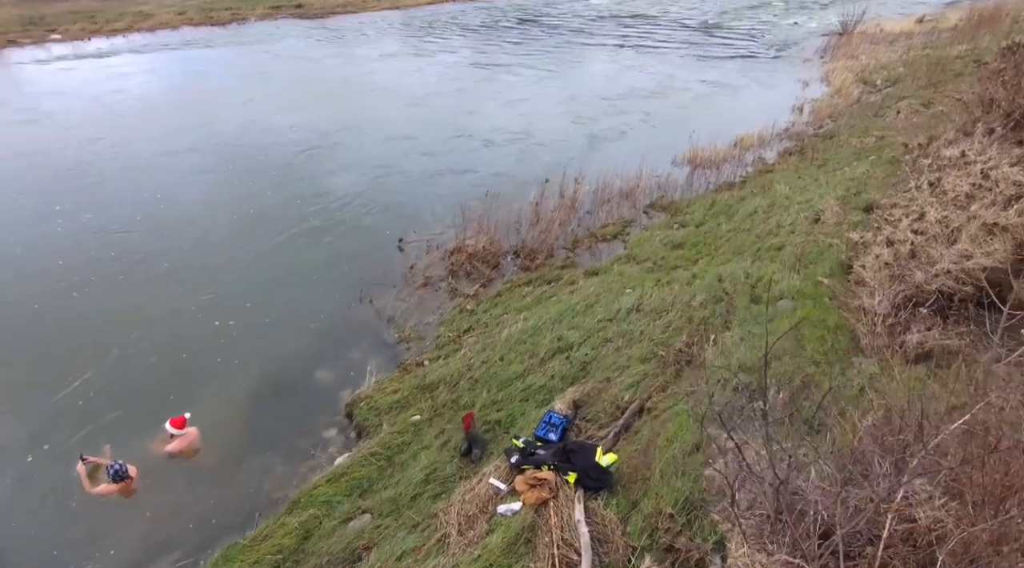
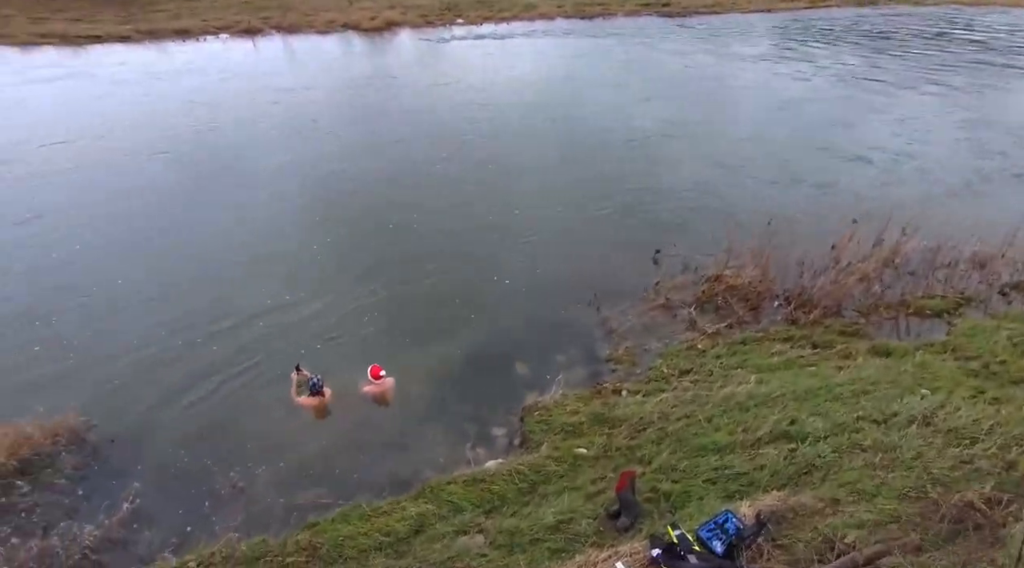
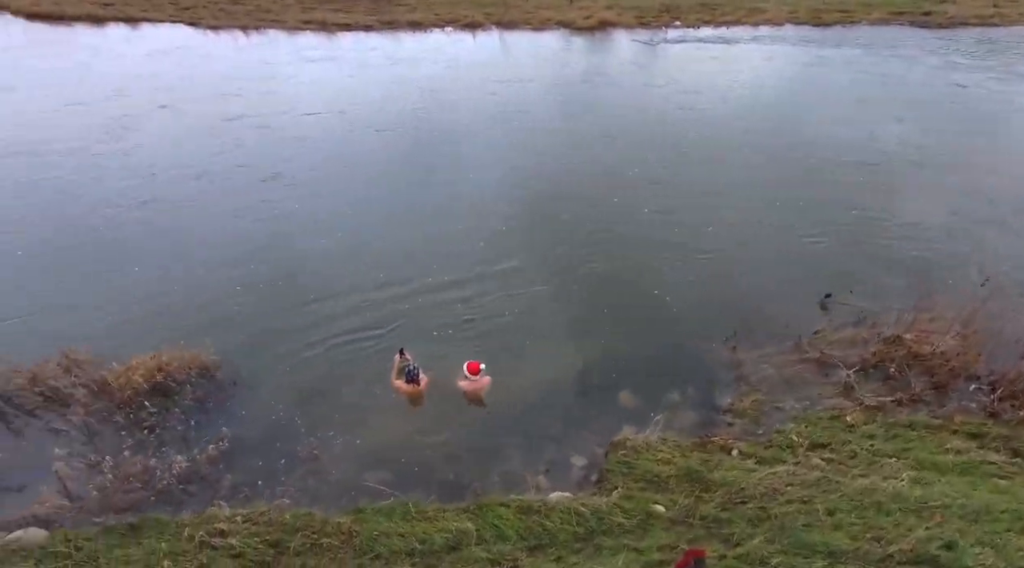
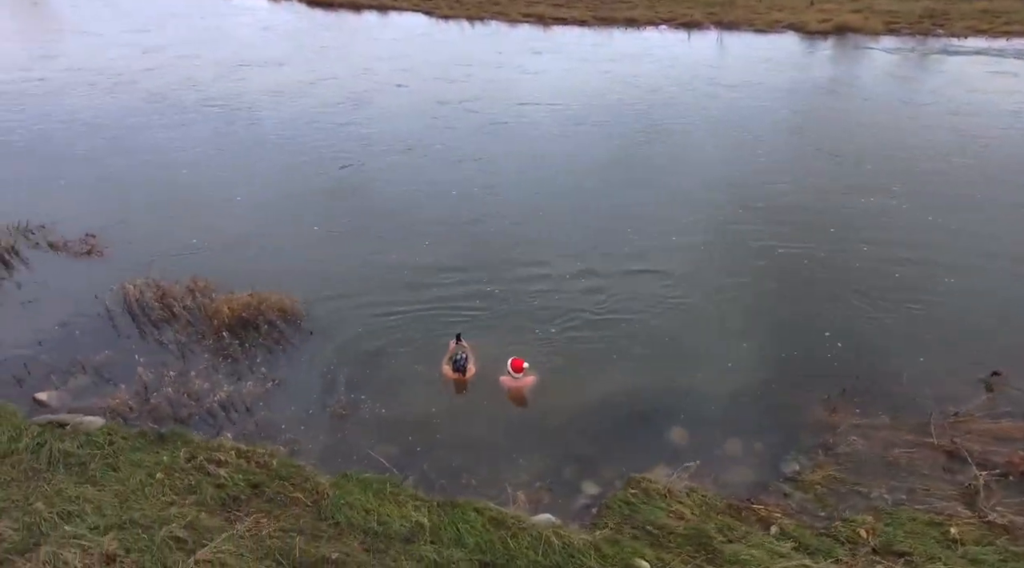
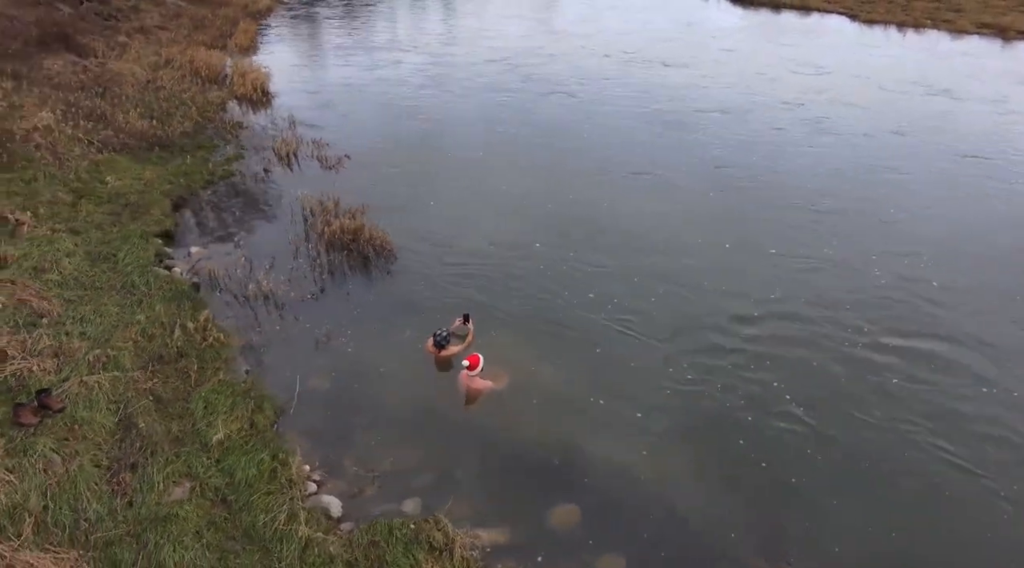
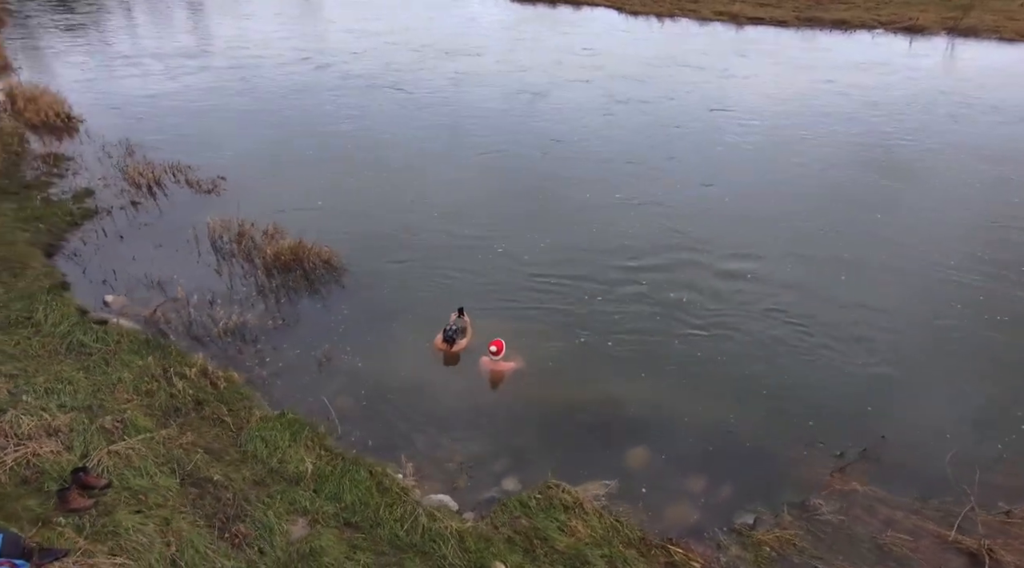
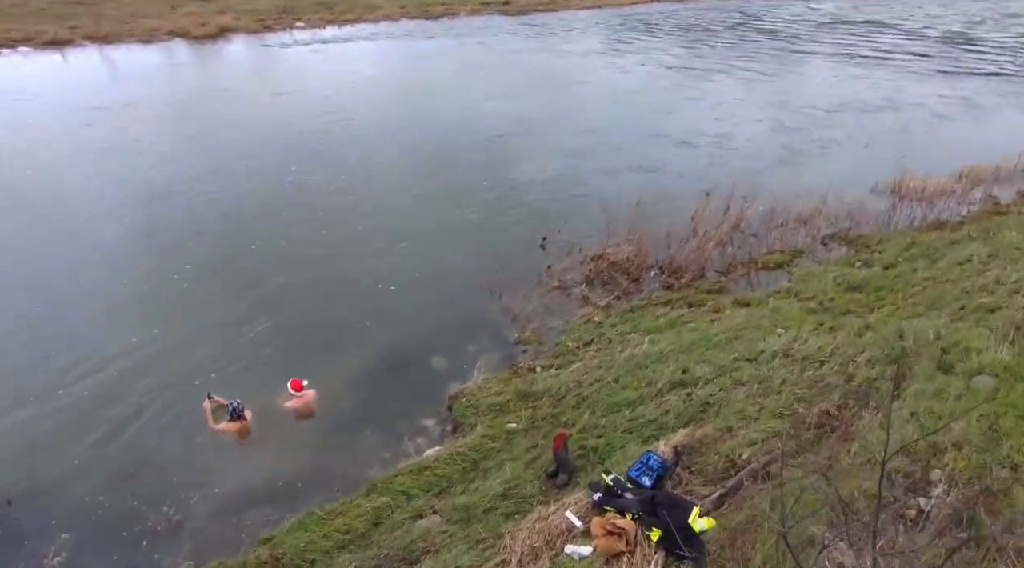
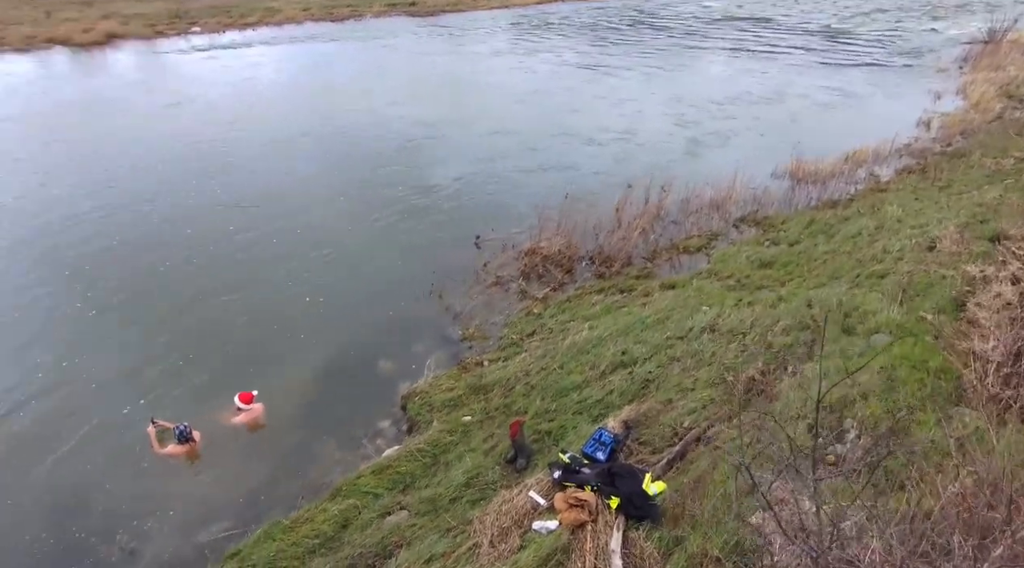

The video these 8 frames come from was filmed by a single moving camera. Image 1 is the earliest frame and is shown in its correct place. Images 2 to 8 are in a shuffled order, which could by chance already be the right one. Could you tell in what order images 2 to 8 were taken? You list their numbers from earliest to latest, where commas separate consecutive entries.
8, 7, 2, 3, 4, 6, 5
